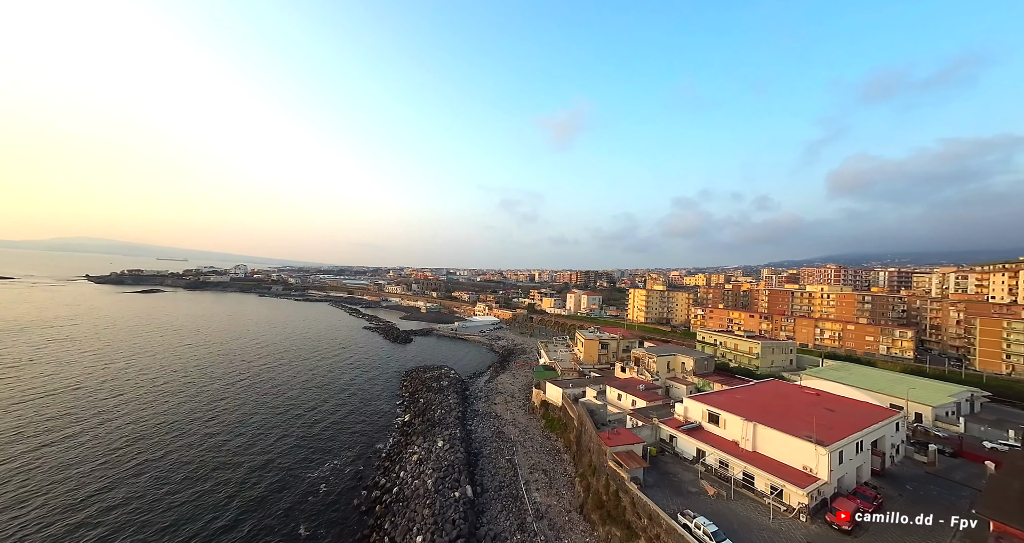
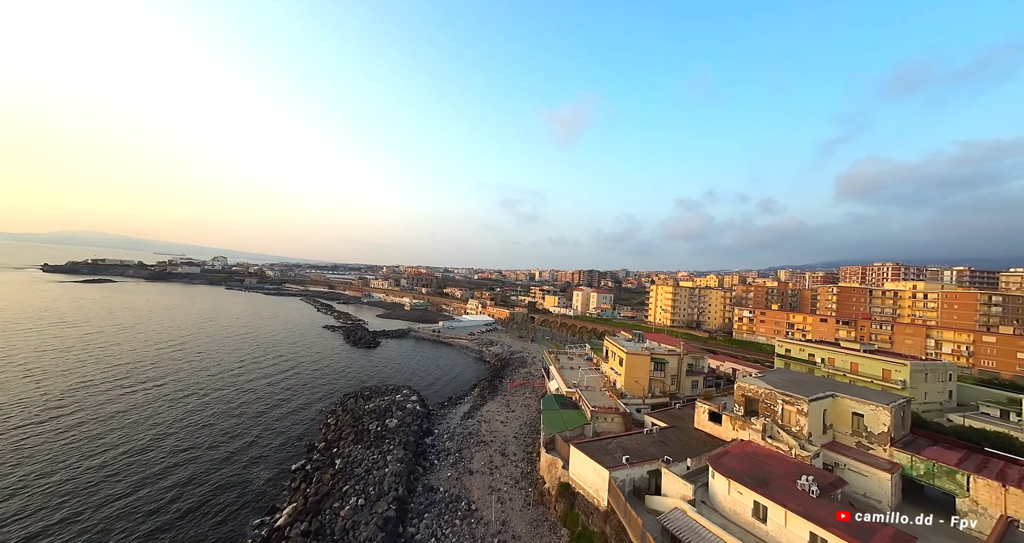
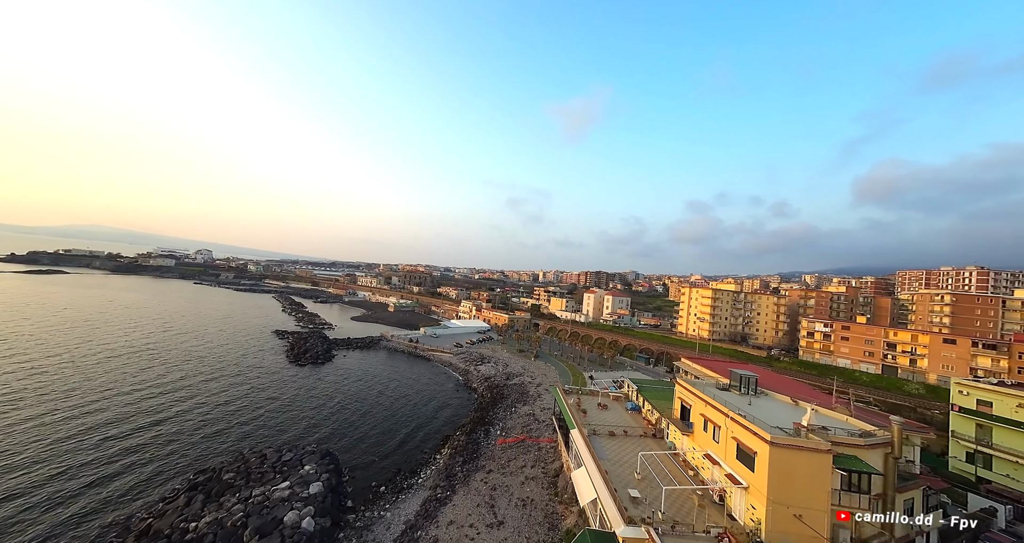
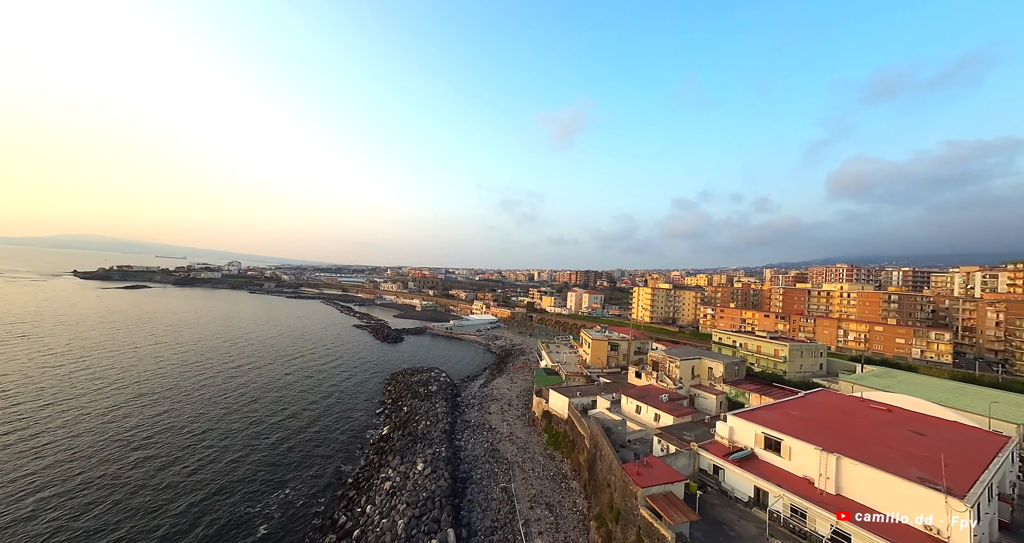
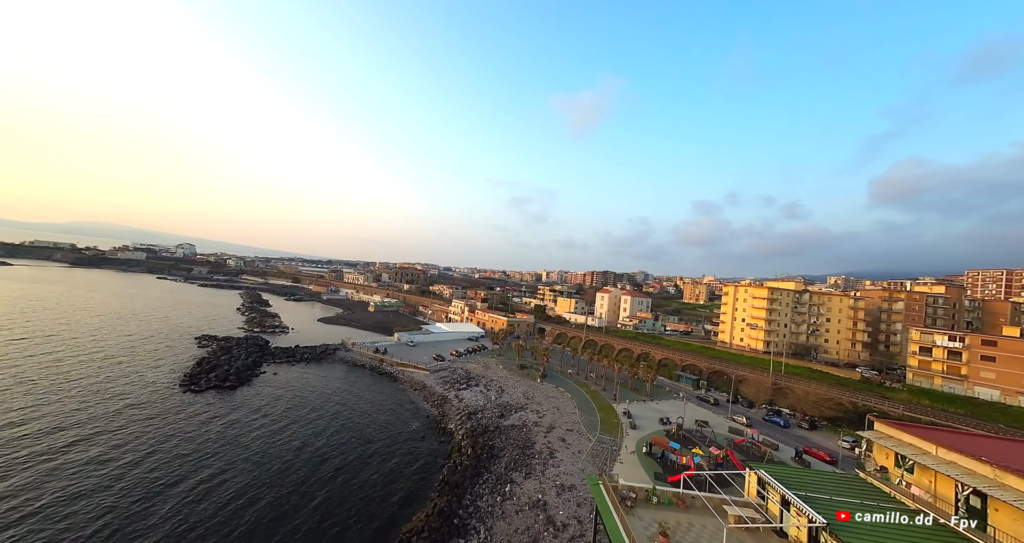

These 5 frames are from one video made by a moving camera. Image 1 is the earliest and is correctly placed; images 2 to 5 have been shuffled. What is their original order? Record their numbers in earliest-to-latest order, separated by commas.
4, 2, 3, 5
